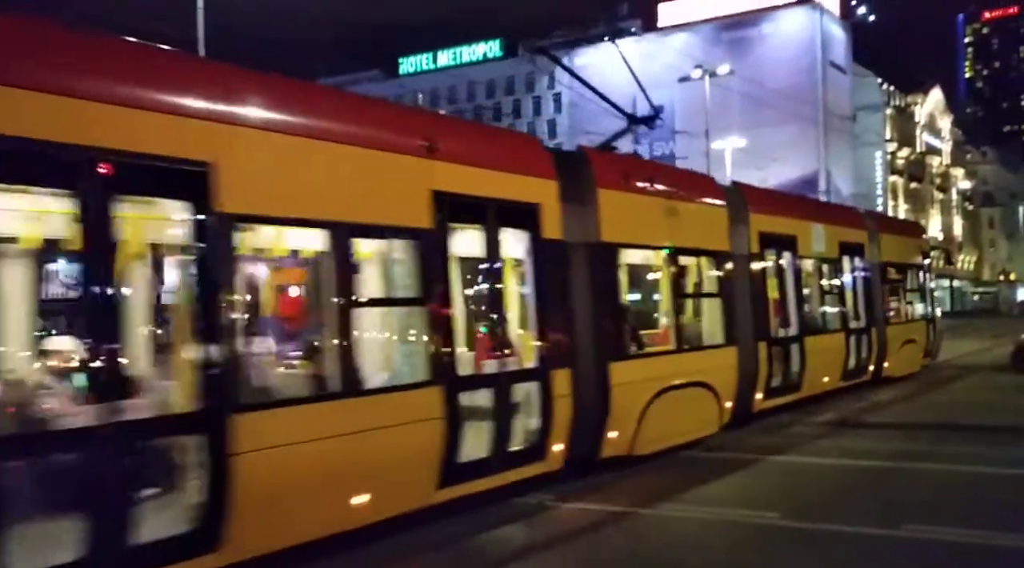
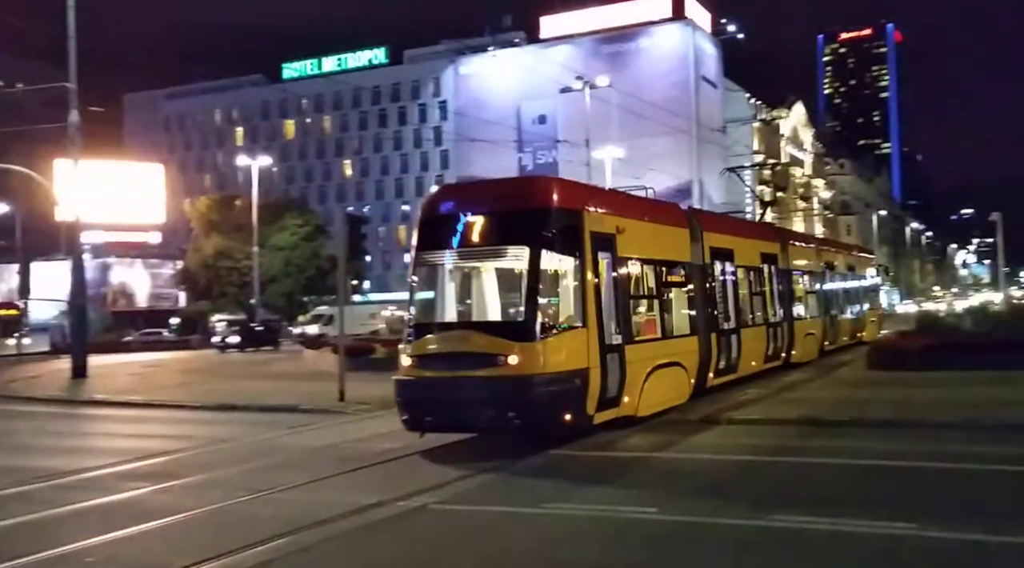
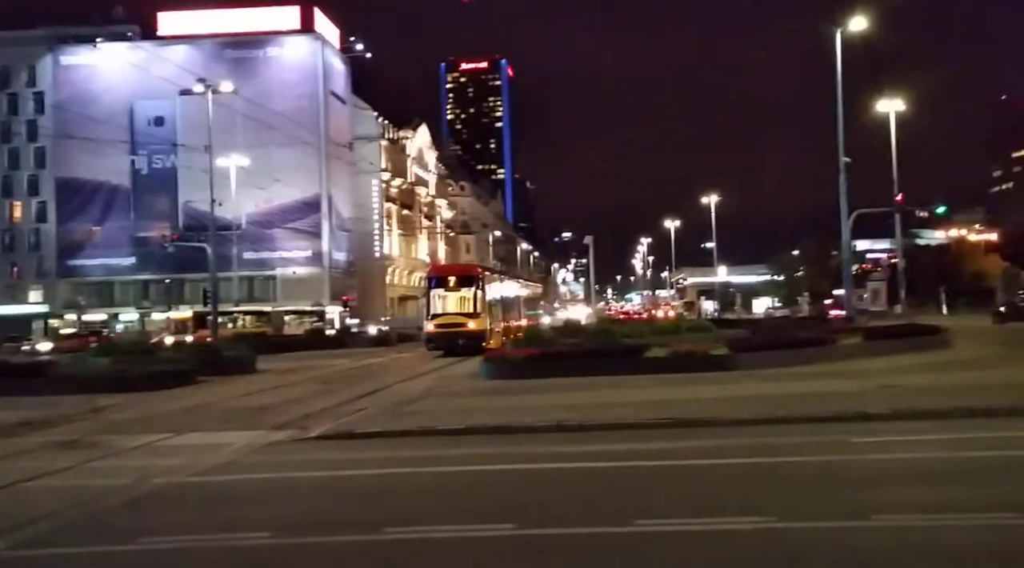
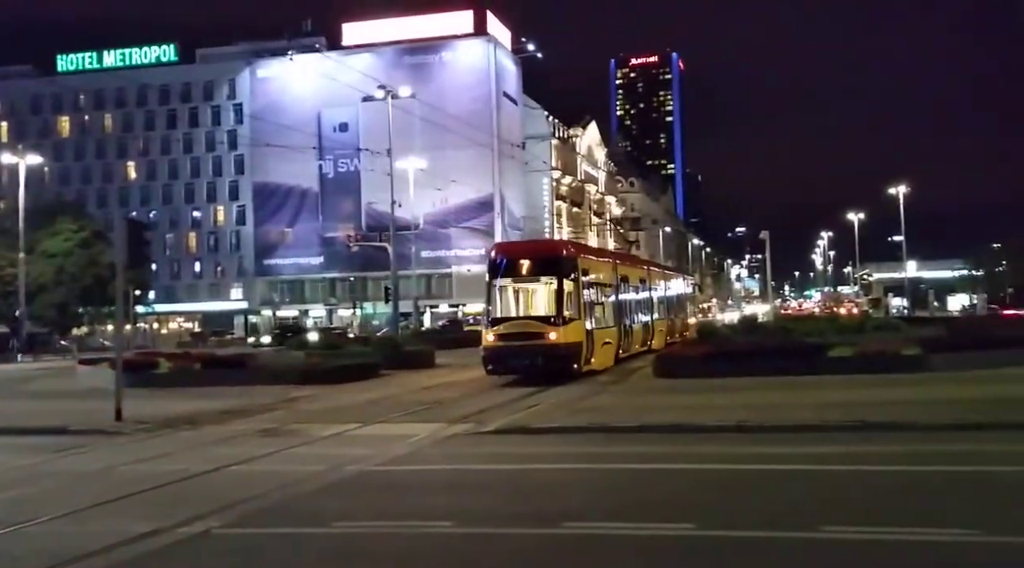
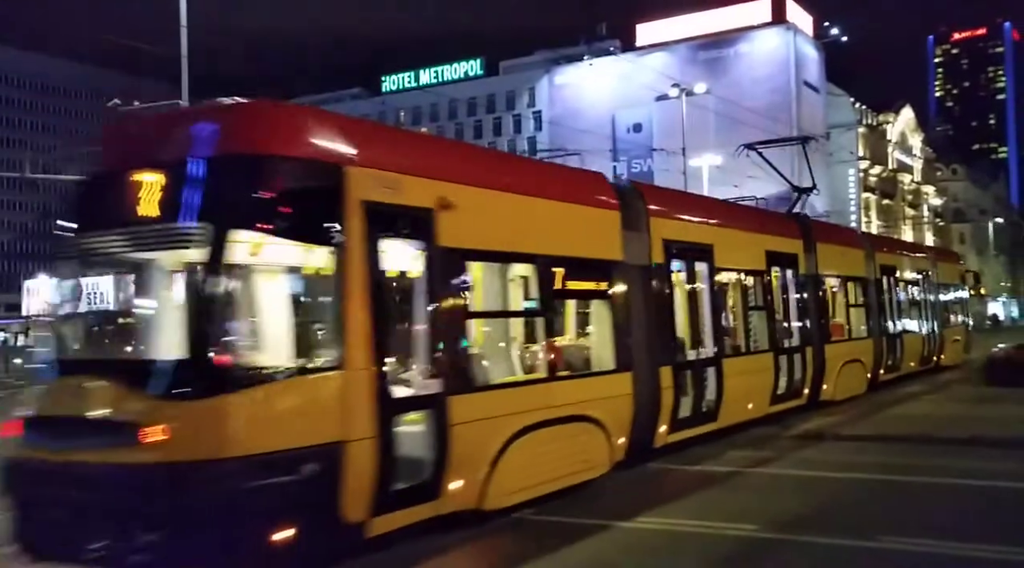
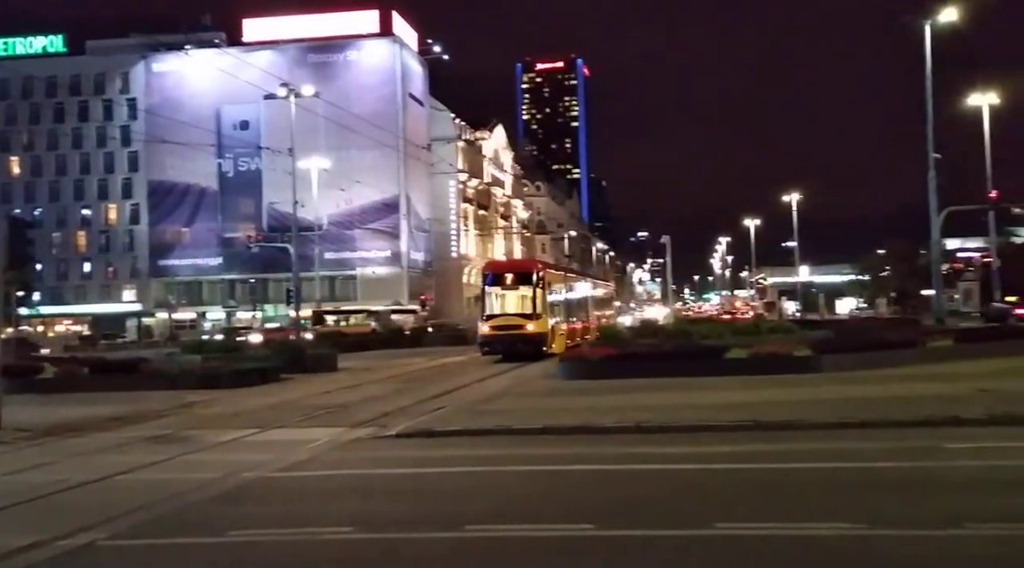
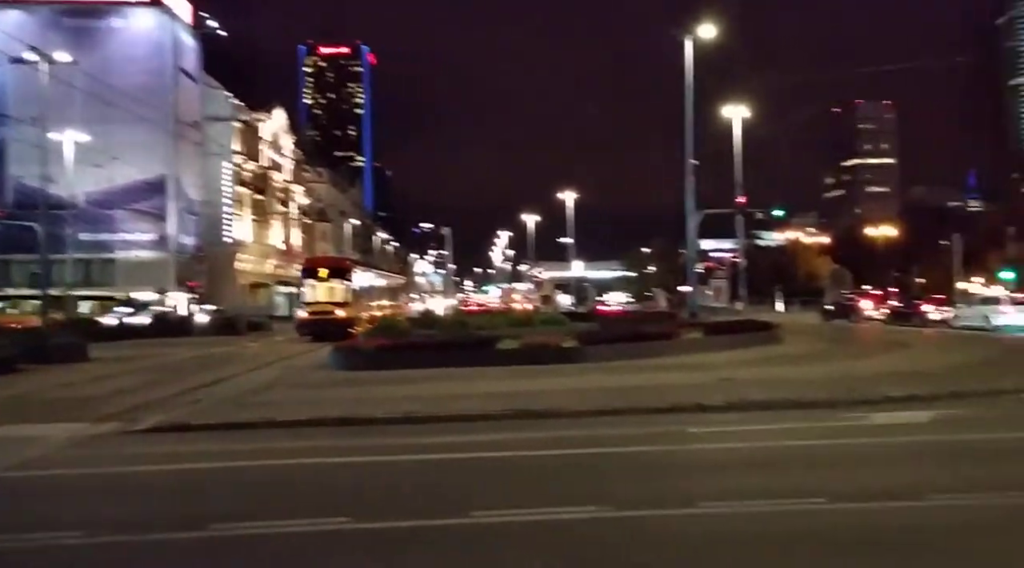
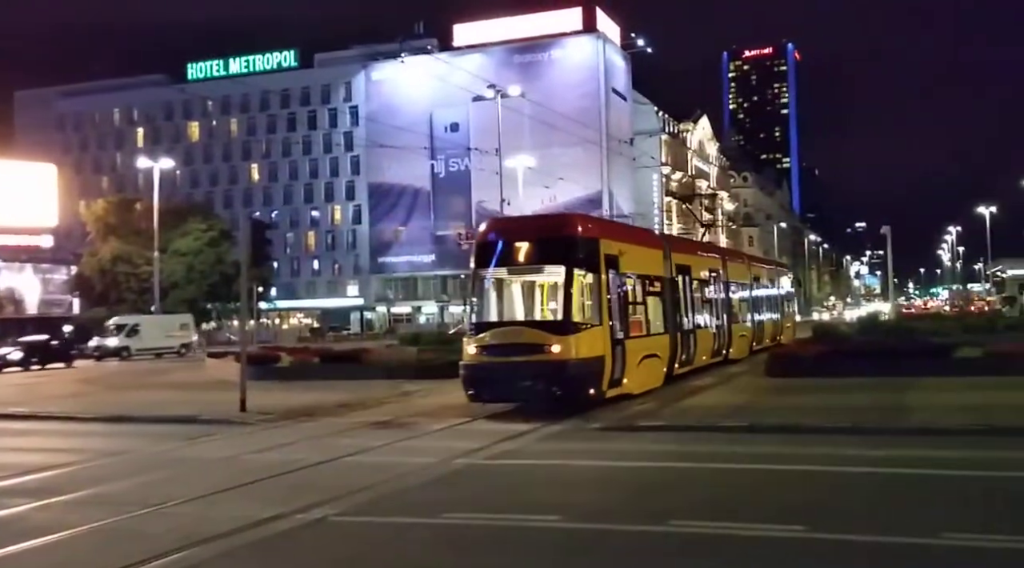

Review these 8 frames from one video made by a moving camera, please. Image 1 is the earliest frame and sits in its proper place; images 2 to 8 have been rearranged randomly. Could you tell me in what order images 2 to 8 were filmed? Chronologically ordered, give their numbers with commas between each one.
5, 2, 8, 4, 6, 3, 7
